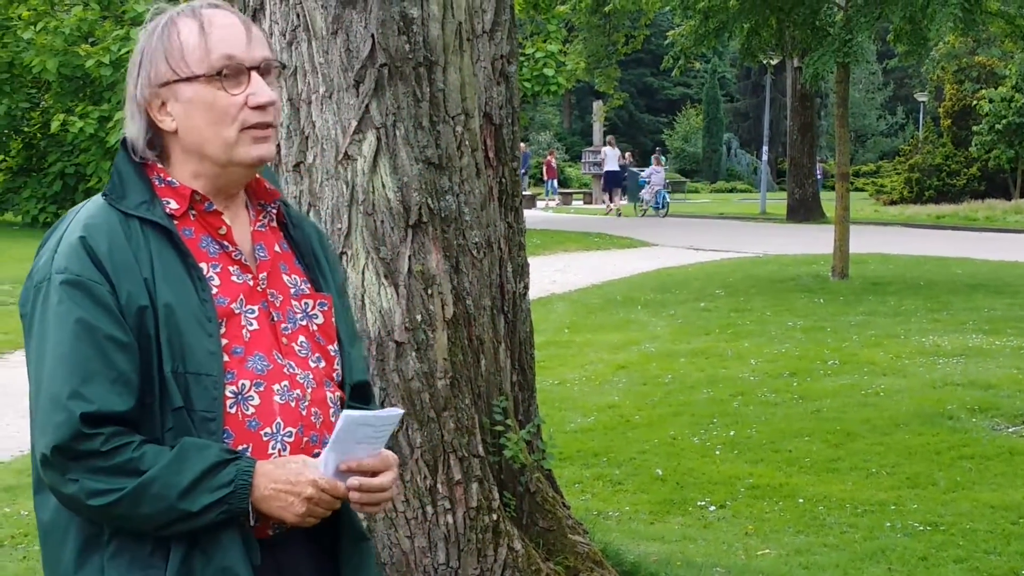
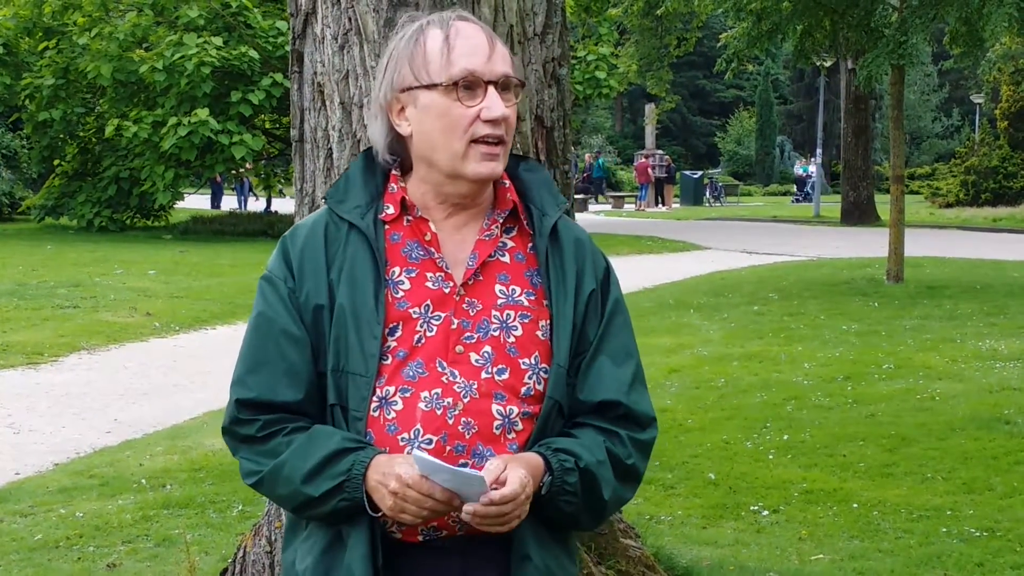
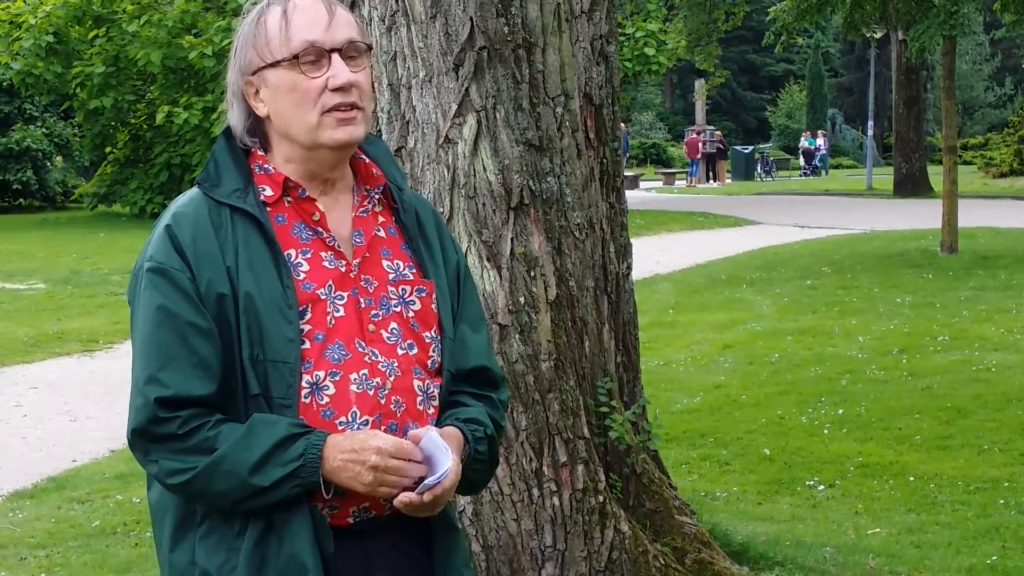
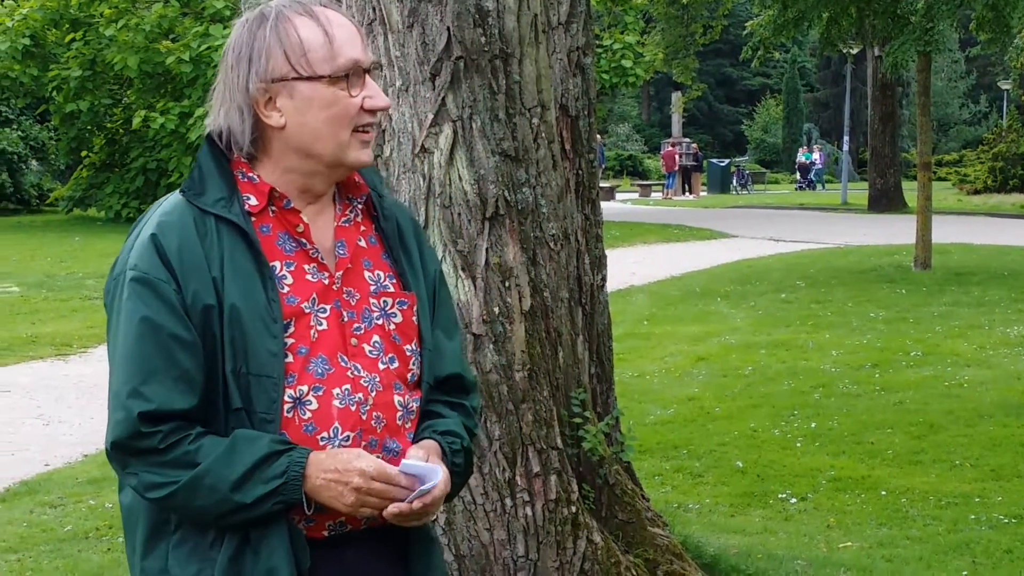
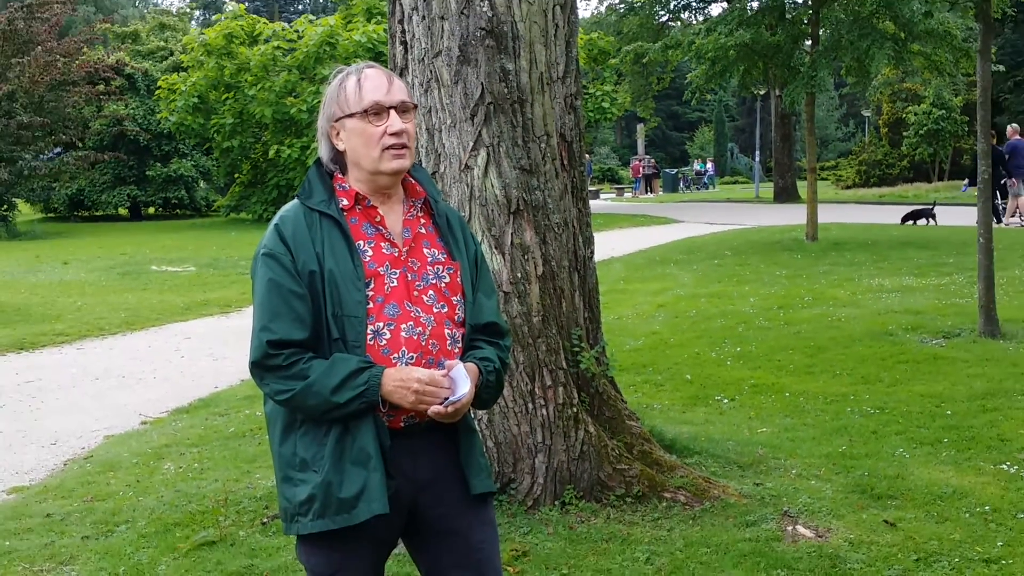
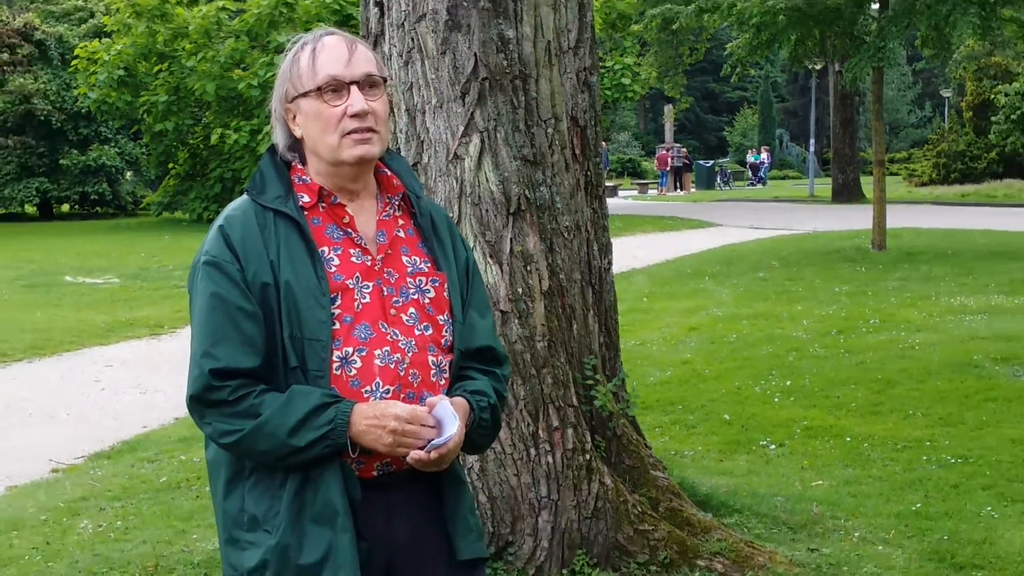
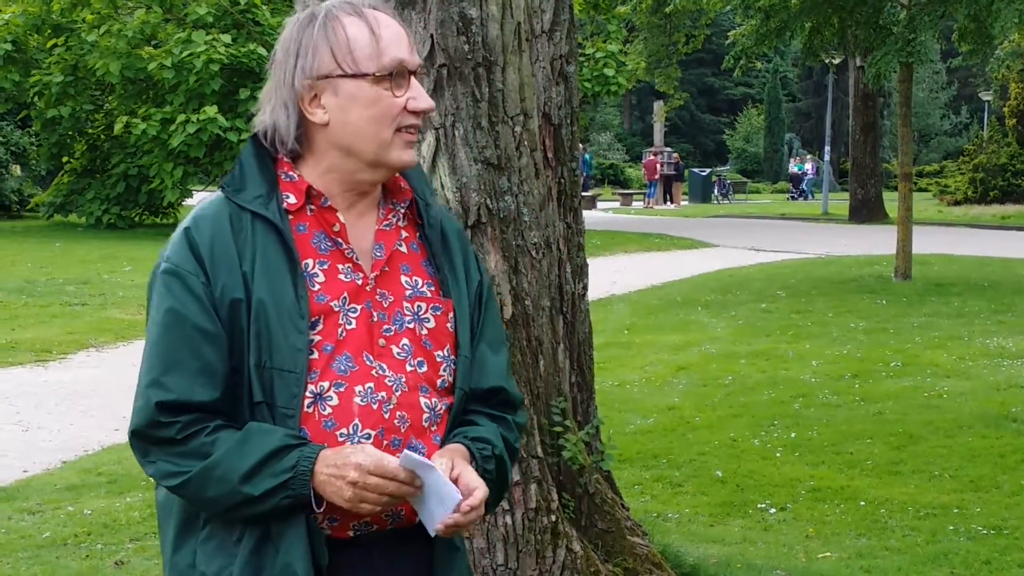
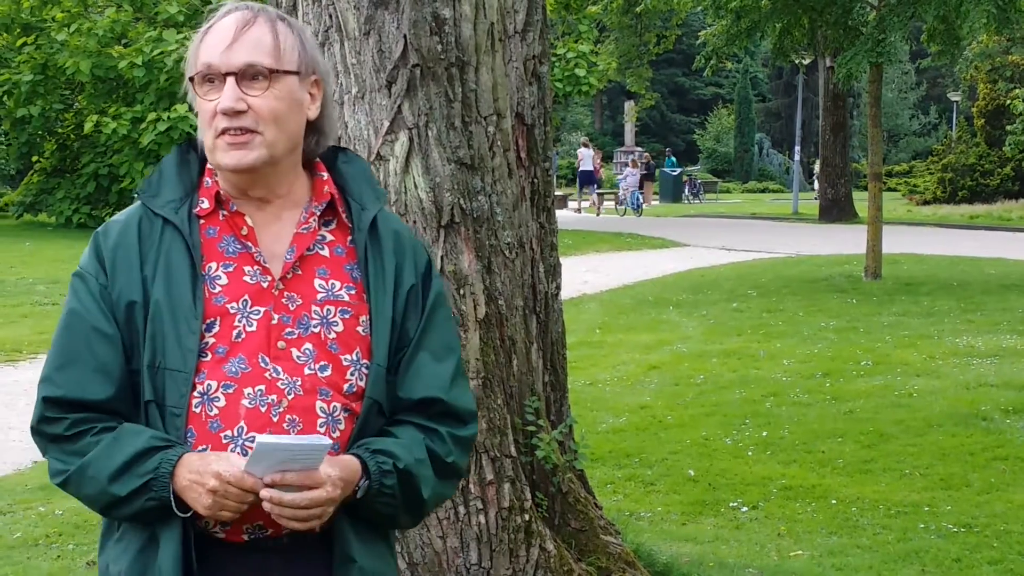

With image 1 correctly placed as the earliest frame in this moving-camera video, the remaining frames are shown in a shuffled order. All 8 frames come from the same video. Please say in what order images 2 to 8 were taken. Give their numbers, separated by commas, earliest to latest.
8, 2, 7, 4, 3, 6, 5
